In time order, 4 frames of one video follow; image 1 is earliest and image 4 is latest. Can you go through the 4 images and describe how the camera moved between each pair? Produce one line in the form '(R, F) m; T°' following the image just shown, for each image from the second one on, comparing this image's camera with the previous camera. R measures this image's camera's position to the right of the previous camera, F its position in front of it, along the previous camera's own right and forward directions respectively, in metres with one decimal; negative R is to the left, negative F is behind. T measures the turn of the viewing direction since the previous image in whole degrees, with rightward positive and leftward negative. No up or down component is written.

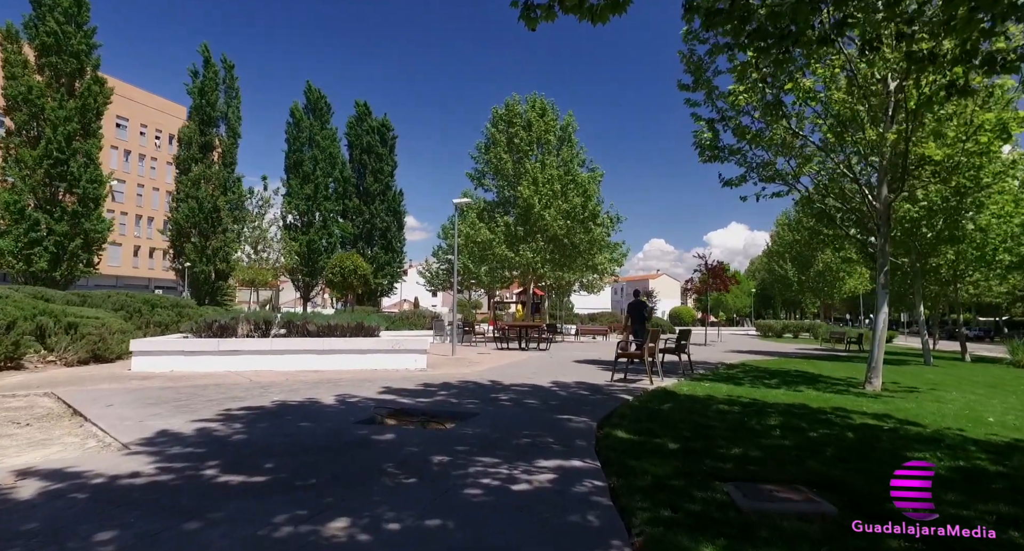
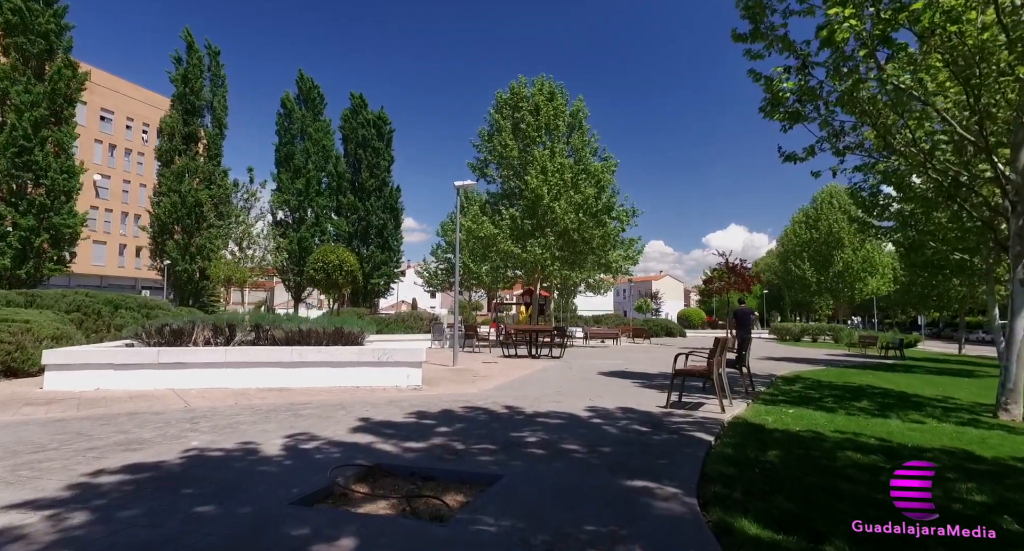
(-0.3, +2.5) m; 0°
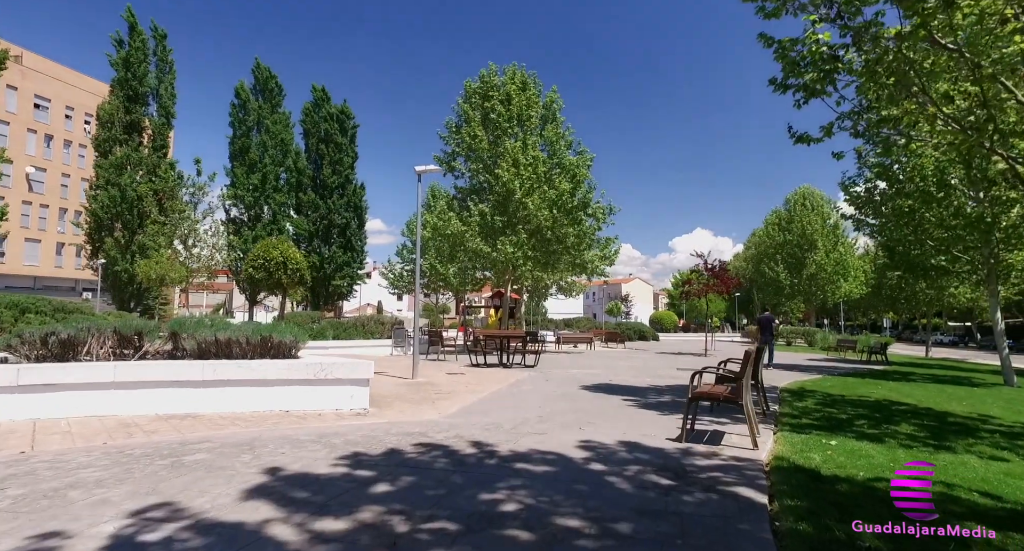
(0.0, +1.9) m; +3°
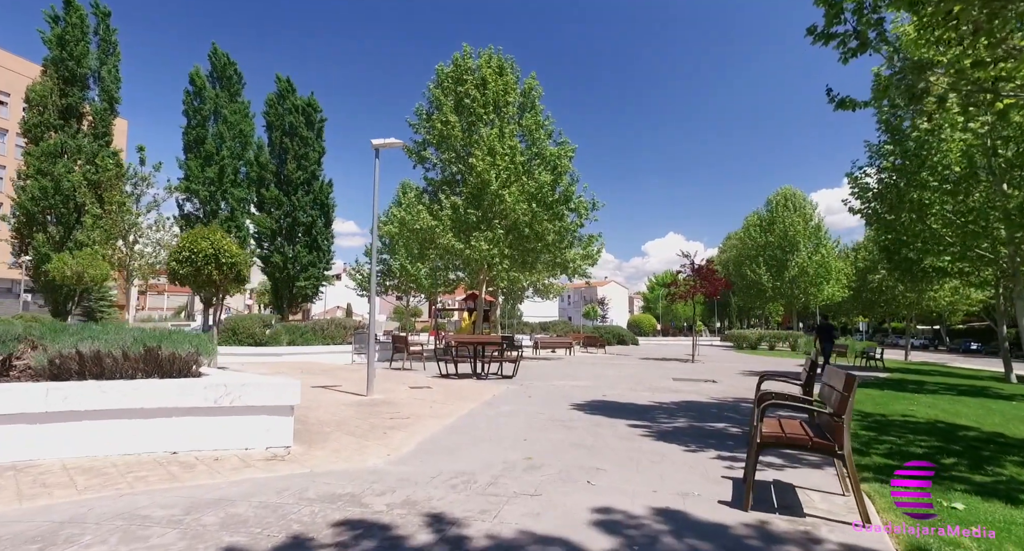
(0.0, +2.1) m; +3°
